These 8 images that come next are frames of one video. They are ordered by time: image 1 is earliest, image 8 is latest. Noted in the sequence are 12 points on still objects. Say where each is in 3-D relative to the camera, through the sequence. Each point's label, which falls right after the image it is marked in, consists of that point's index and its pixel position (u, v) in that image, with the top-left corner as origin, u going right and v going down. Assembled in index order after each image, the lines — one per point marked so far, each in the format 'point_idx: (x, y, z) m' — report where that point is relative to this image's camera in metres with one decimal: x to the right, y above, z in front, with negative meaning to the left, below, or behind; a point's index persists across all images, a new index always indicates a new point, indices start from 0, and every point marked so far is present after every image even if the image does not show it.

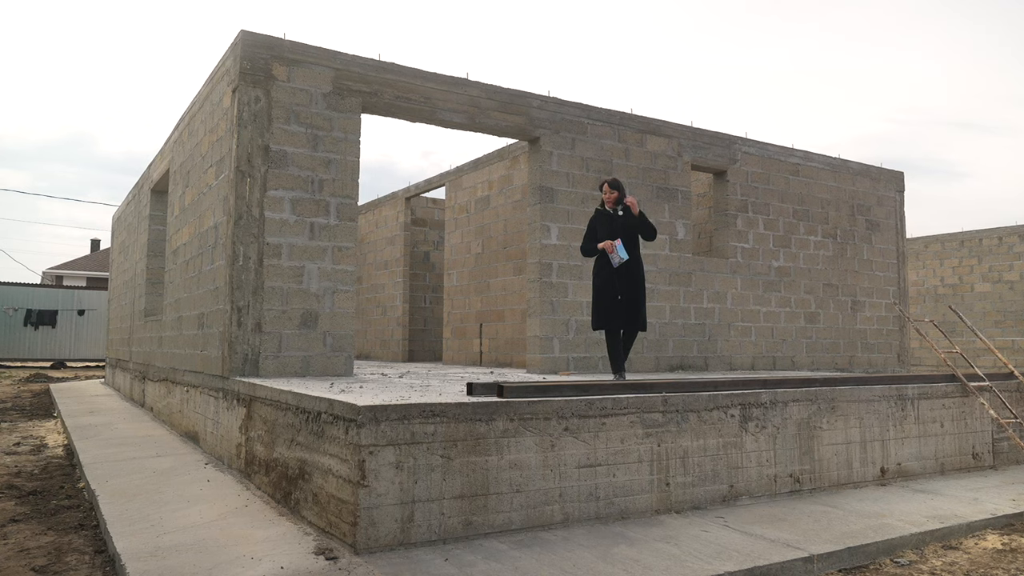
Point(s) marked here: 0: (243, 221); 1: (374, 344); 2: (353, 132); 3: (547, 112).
0: (-2.1, +0.5, +5.8) m
1: (-2.4, -1.0, +12.9) m
2: (-1.3, +1.3, +6.3) m
3: (+0.3, +1.8, +7.5) m
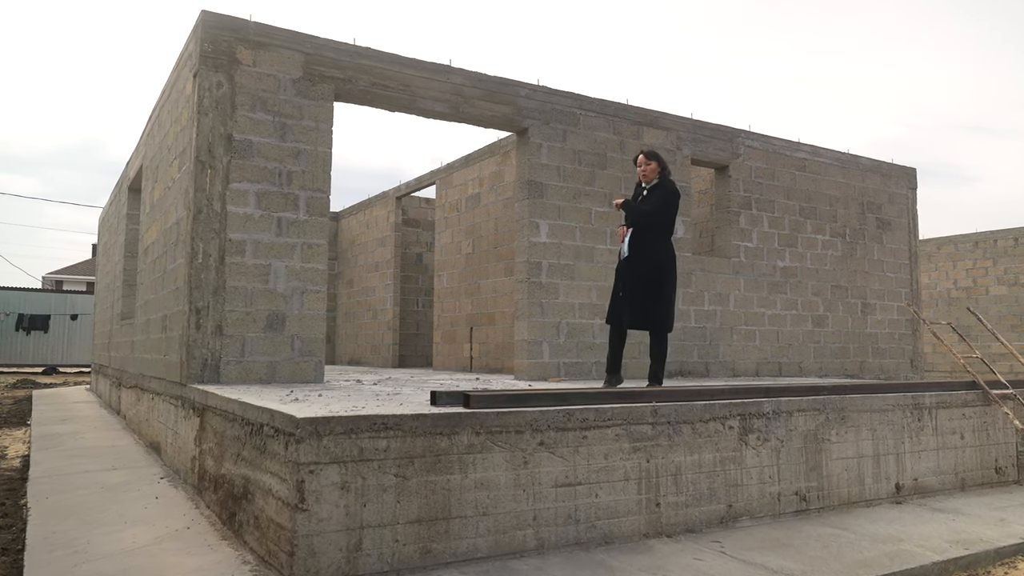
0: (-2.2, +0.5, +5.4) m
1: (-2.4, -1.0, +12.5) m
2: (-1.5, +1.3, +5.9) m
3: (+0.2, +1.8, +7.1) m
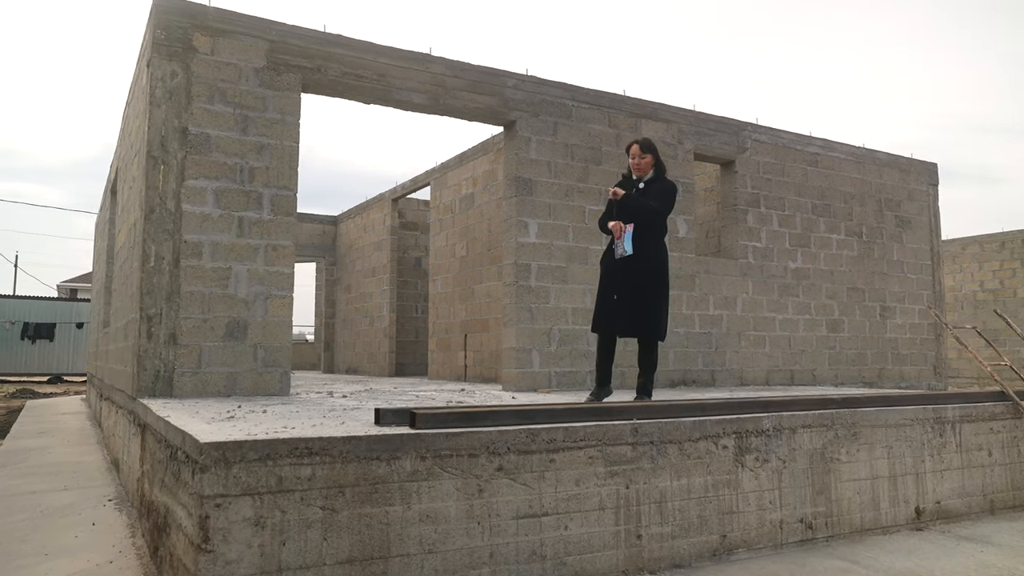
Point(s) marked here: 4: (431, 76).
0: (-2.4, +0.5, +5.0) m
1: (-2.4, -1.1, +12.1) m
2: (-1.6, +1.3, +5.5) m
3: (+0.1, +1.7, +6.6) m
4: (-0.7, +1.7, +6.2) m
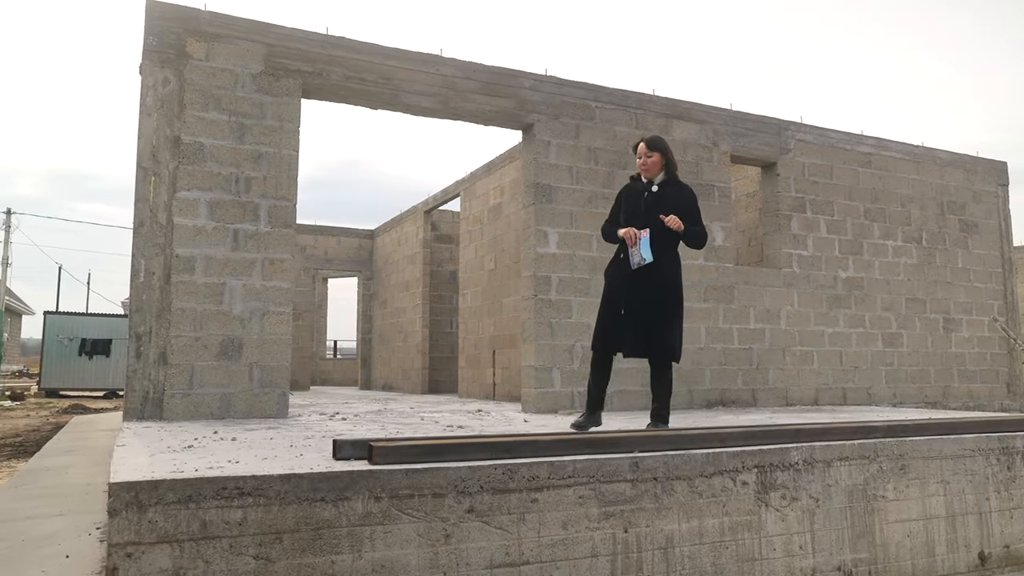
0: (-2.3, +0.4, +4.8) m
1: (-1.8, -1.3, +11.8) m
2: (-1.5, +1.2, +5.2) m
3: (+0.3, +1.6, +6.3) m
4: (-0.5, +1.6, +5.8) m
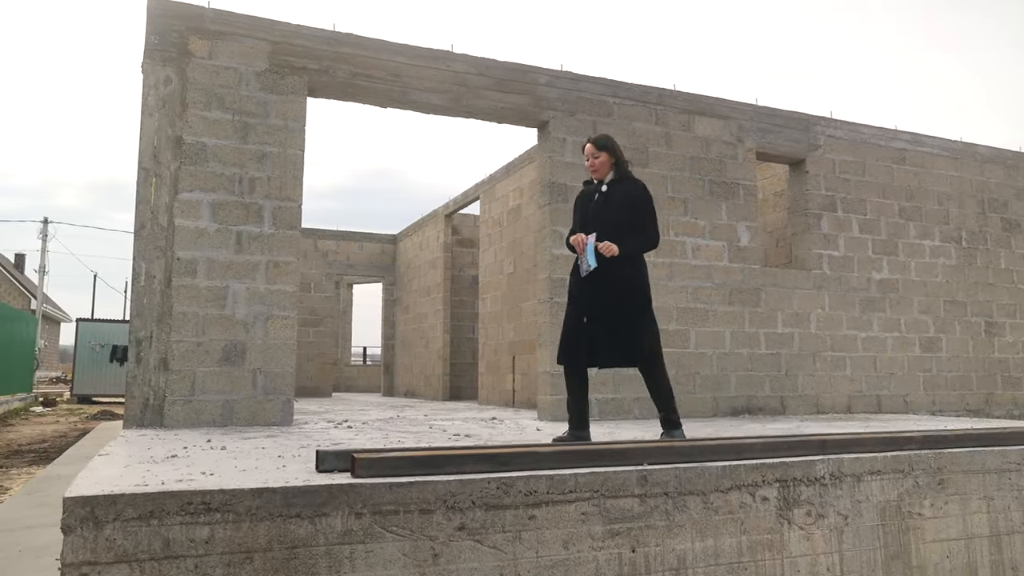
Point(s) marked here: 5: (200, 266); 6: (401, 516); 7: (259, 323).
0: (-2.3, +0.4, +4.7) m
1: (-1.4, -1.4, +11.7) m
2: (-1.5, +1.1, +5.1) m
3: (+0.4, +1.6, +6.0) m
4: (-0.4, +1.6, +5.7) m
5: (-2.0, +0.1, +4.7) m
6: (-0.4, -0.7, +2.4) m
7: (-1.6, -0.2, +4.8) m
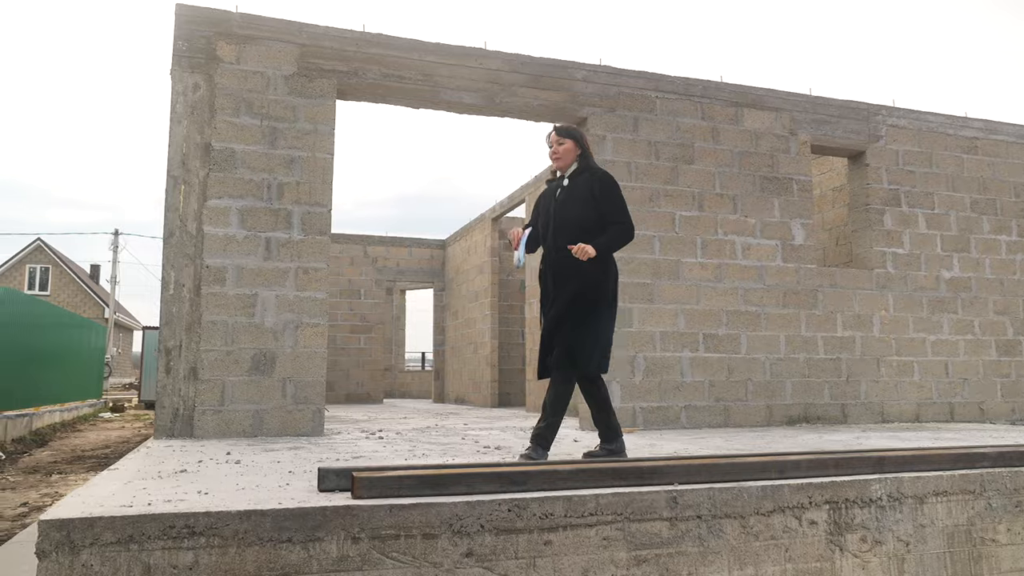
0: (-2.1, +0.3, +4.6) m
1: (-0.7, -1.5, +11.5) m
2: (-1.2, +1.1, +5.0) m
3: (+0.6, +1.6, +5.8) m
4: (-0.2, +1.6, +5.5) m
5: (-1.8, +0.1, +4.7) m
6: (-0.3, -0.8, +2.2) m
7: (-1.4, -0.3, +4.8) m
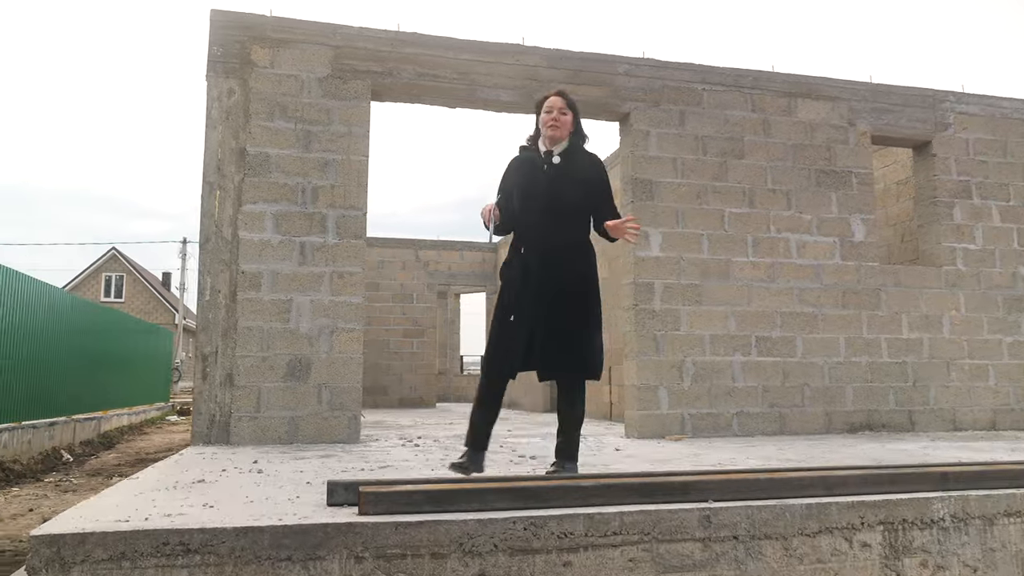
0: (-1.8, +0.3, +4.6) m
1: (+0.1, -1.5, +11.4) m
2: (-1.0, +1.1, +4.9) m
3: (+0.9, +1.6, +5.6) m
4: (+0.1, +1.5, +5.3) m
5: (-1.5, +0.1, +4.7) m
6: (-0.3, -0.8, +2.1) m
7: (-1.2, -0.3, +4.7) m
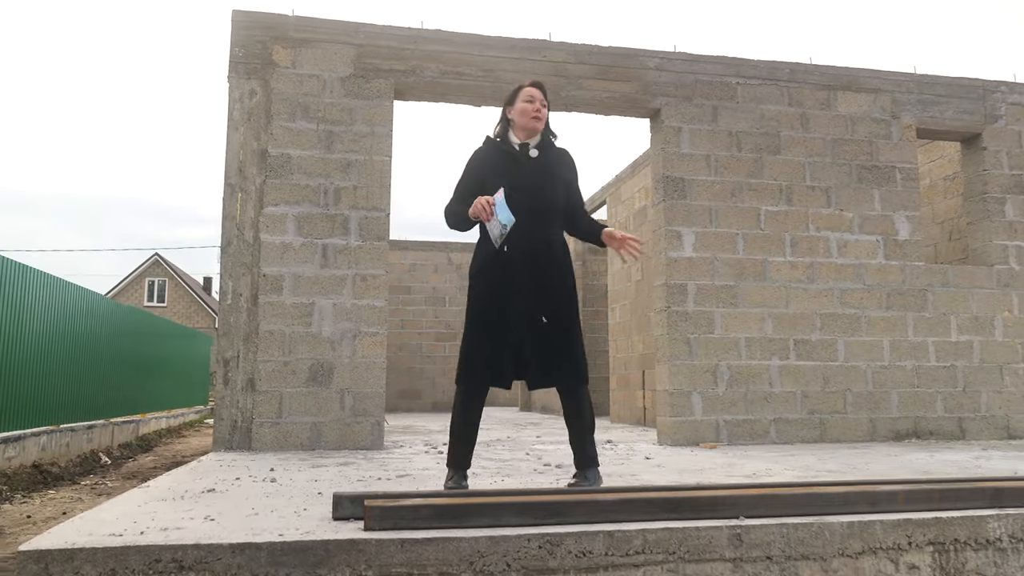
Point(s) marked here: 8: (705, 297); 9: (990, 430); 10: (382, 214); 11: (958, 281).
0: (-1.7, +0.2, +4.6) m
1: (+0.6, -1.6, +11.2) m
2: (-0.8, +1.1, +4.8) m
3: (+1.1, +1.5, +5.4) m
4: (+0.3, +1.5, +5.2) m
5: (-1.4, 0.0, +4.6) m
6: (-0.3, -0.8, +2.0) m
7: (-1.0, -0.3, +4.6) m
8: (+1.3, -0.1, +5.3) m
9: (+3.5, -1.0, +5.6) m
10: (-0.8, +0.5, +4.7) m
11: (+3.4, +0.1, +5.7) m
